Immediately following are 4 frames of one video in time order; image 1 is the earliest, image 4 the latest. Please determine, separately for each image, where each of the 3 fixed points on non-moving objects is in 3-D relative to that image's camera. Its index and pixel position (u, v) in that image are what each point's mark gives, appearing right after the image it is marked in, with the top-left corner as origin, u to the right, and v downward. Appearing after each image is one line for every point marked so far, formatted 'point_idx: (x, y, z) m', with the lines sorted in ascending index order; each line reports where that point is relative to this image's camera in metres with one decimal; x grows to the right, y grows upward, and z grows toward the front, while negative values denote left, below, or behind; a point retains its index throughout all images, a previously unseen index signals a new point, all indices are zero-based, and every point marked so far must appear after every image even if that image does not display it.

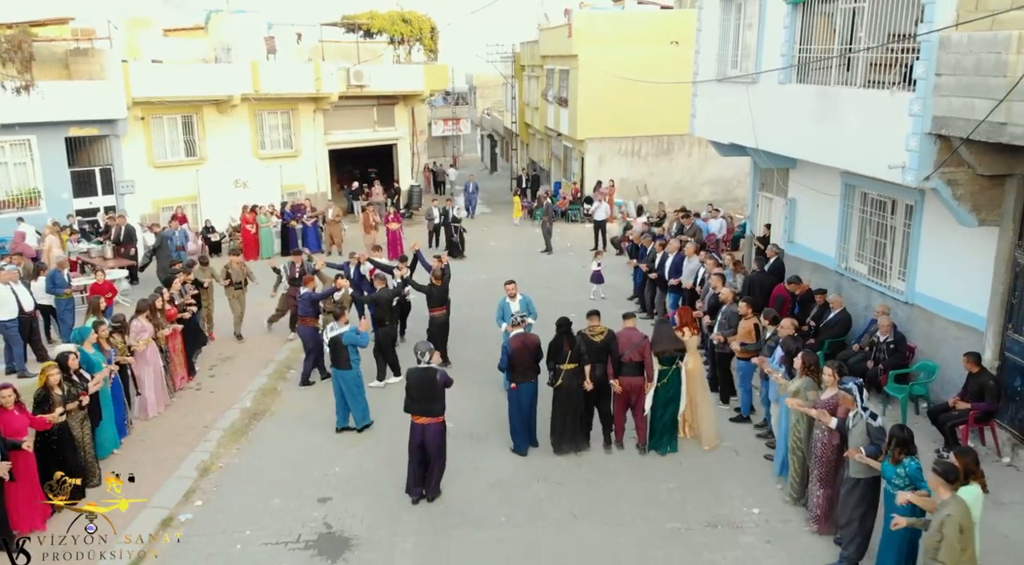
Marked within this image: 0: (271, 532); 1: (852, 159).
0: (-2.2, -2.4, +7.7) m
1: (+4.0, +1.5, +9.4) m
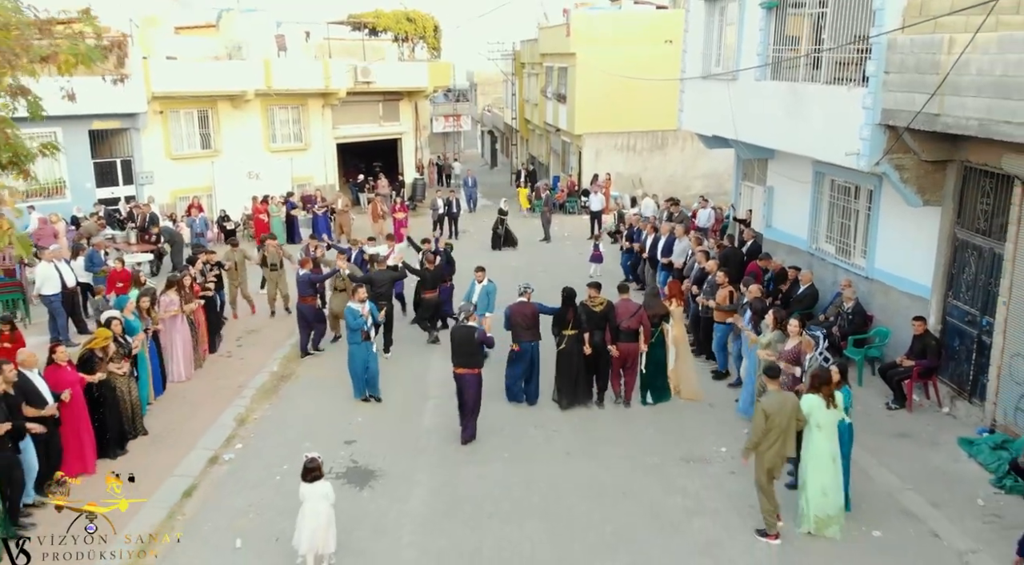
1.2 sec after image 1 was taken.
0: (-2.2, -2.0, +8.8) m
1: (+4.1, +1.8, +10.5) m
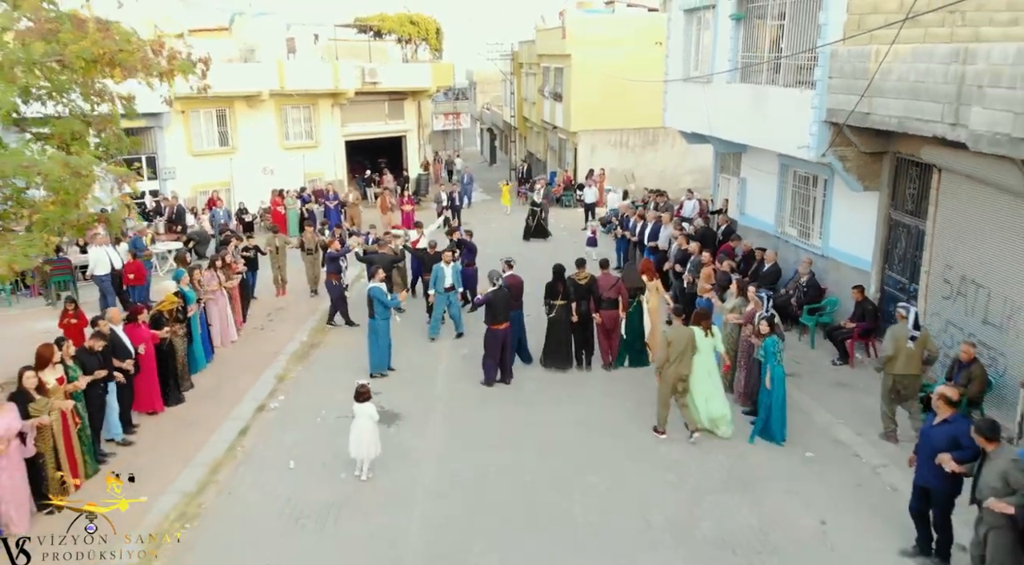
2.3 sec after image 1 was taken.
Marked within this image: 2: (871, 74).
0: (-2.2, -1.7, +10.4) m
1: (+4.1, +2.2, +12.1) m
2: (+4.4, +2.5, +9.6) m
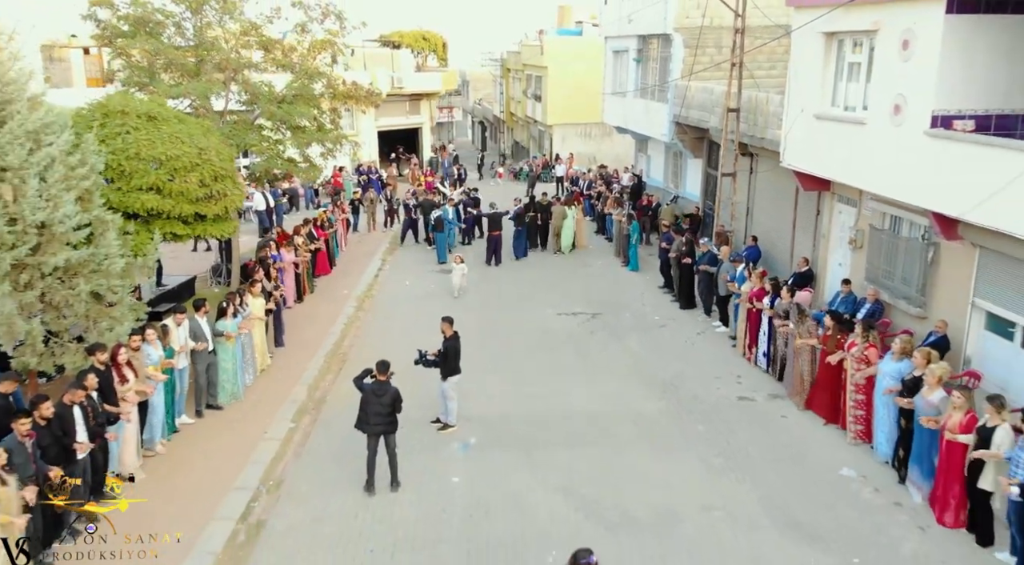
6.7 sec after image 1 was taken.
0: (-2.3, +0.3, +20.1) m
1: (+3.9, +4.2, +21.9) m
2: (+4.3, +4.5, +19.4) m
